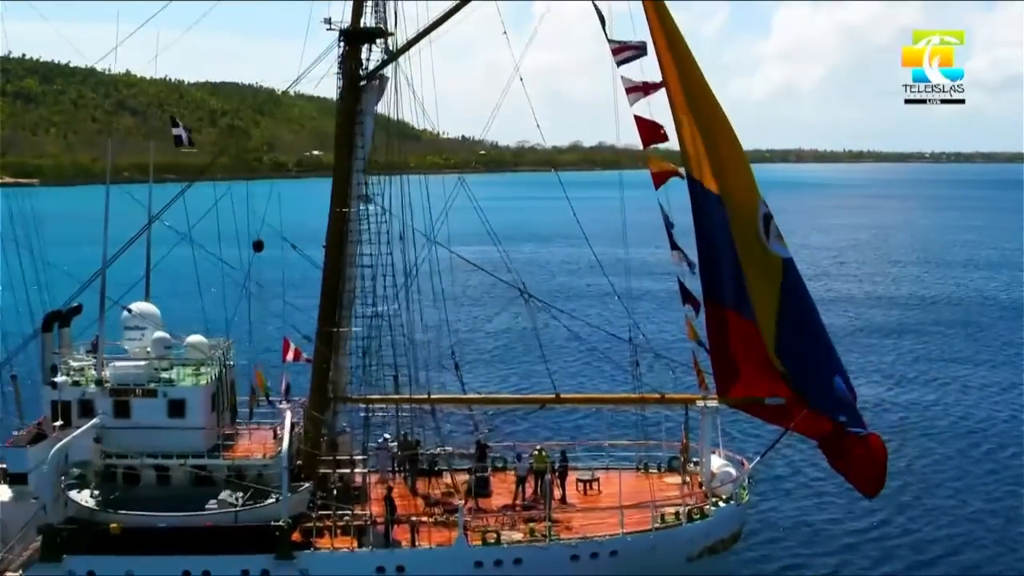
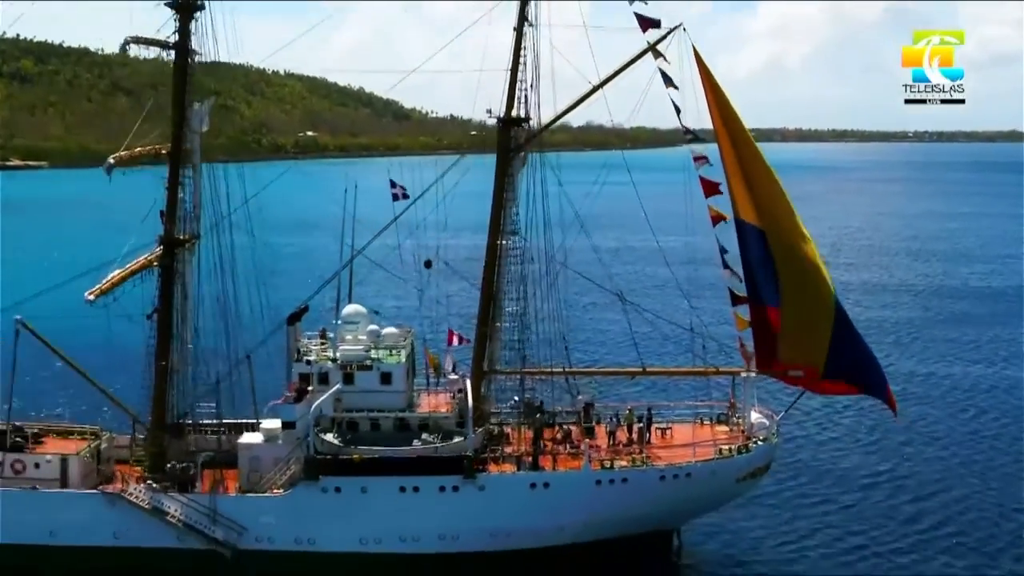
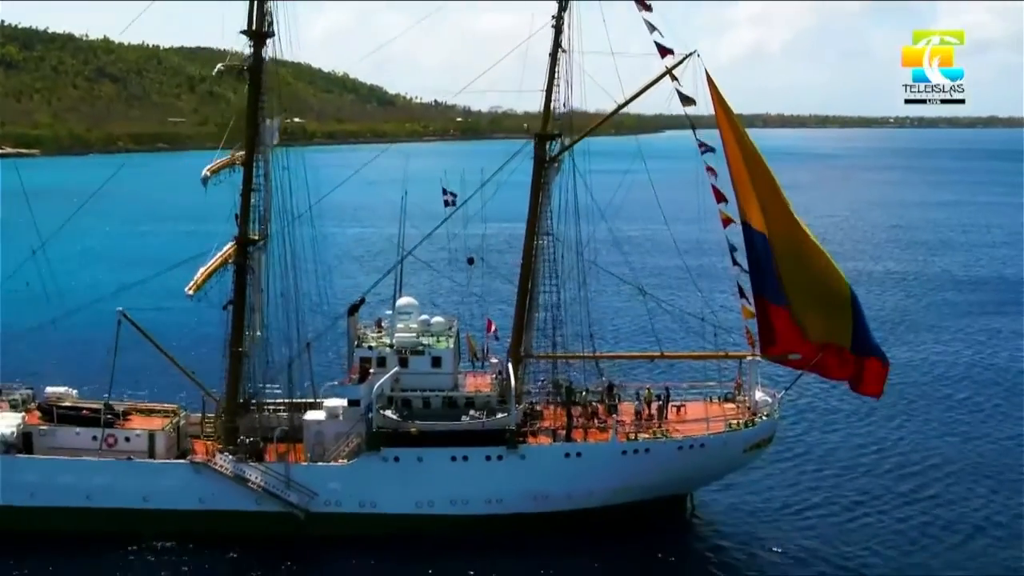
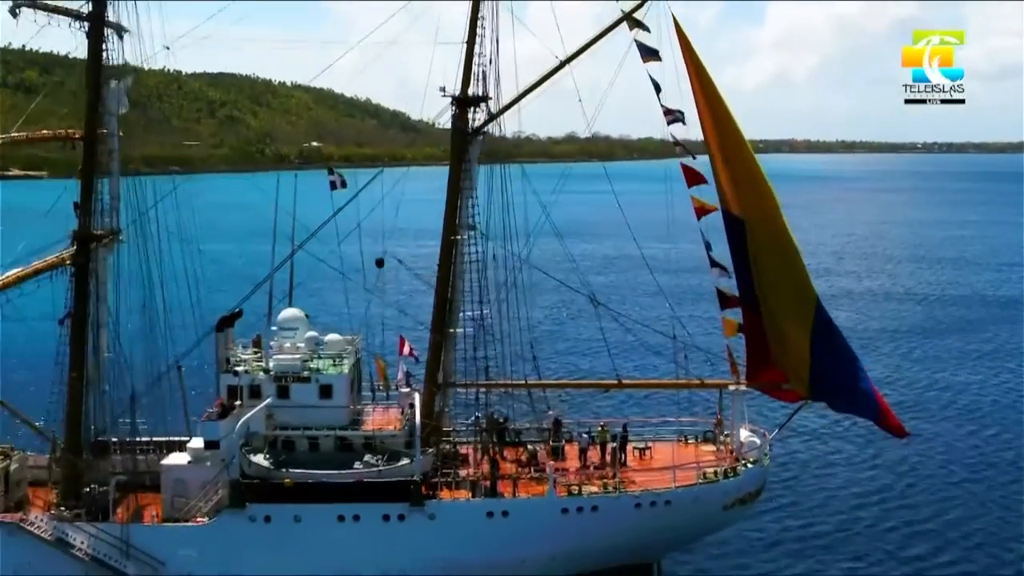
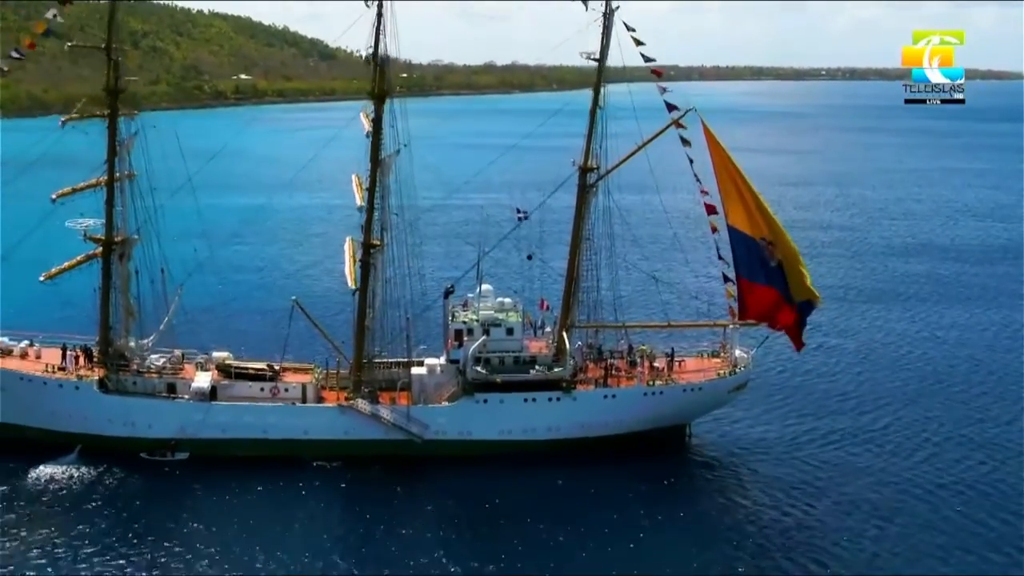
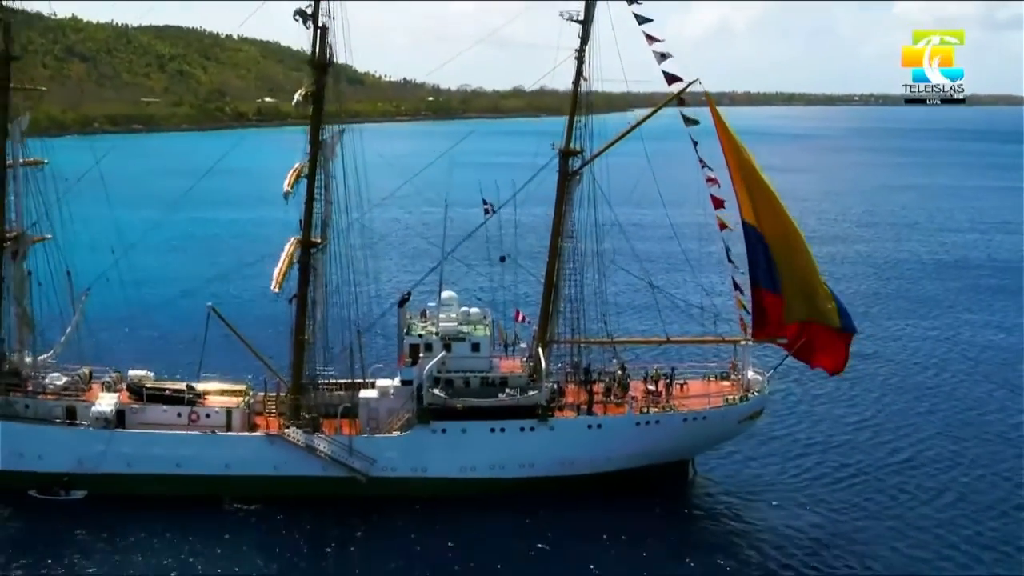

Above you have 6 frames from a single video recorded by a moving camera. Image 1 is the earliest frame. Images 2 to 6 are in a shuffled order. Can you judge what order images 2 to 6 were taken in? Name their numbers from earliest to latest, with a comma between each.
4, 2, 3, 6, 5
